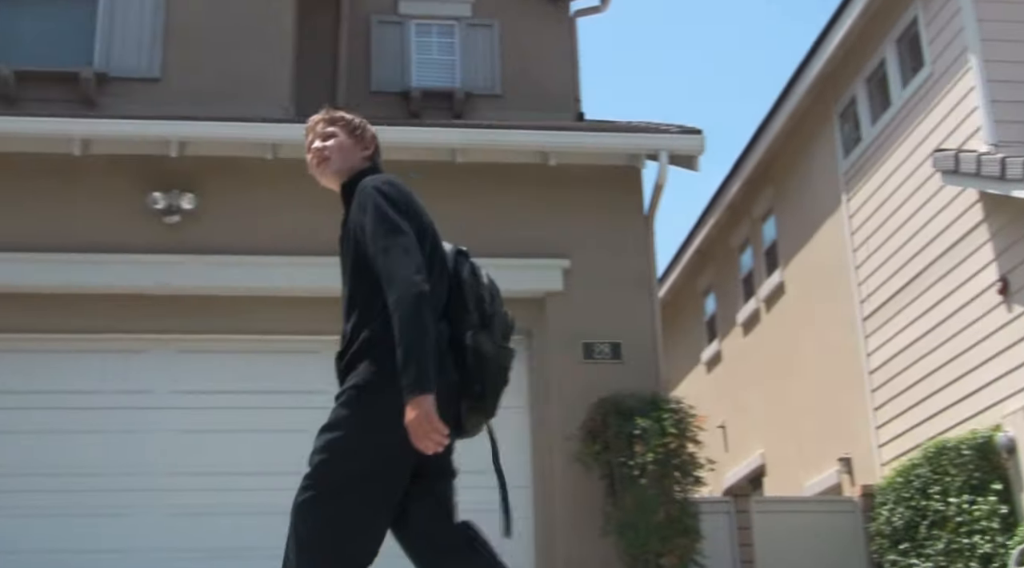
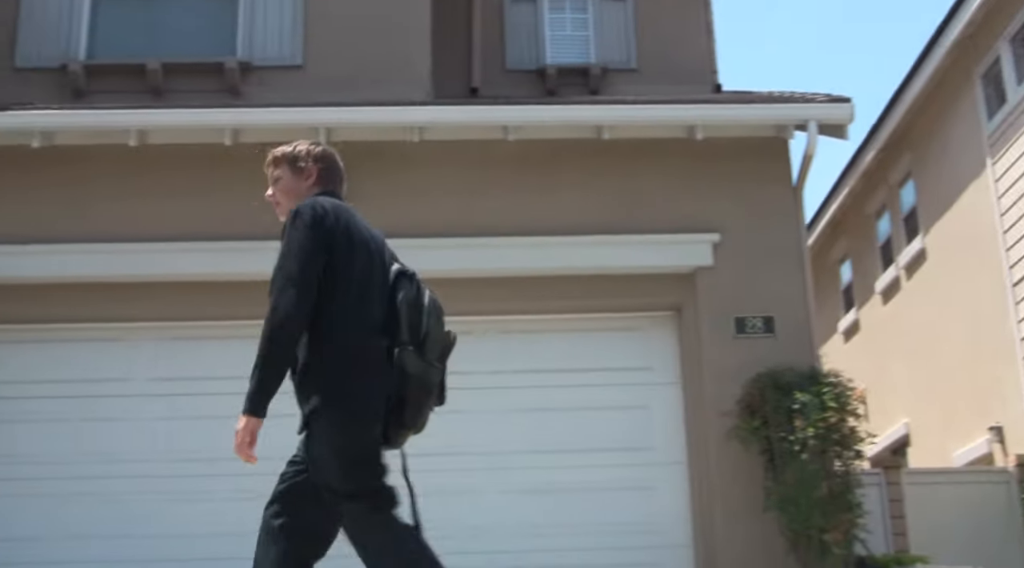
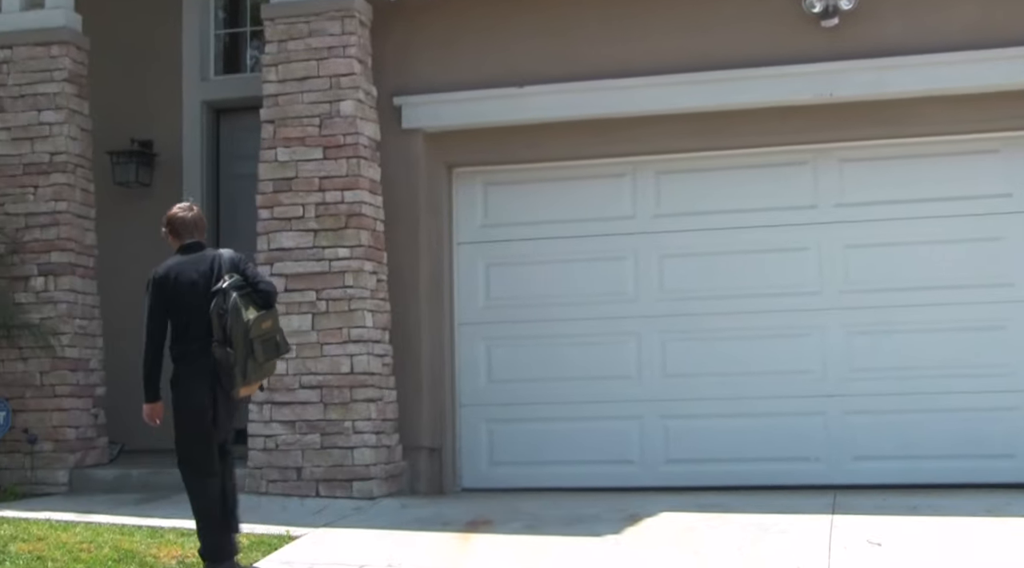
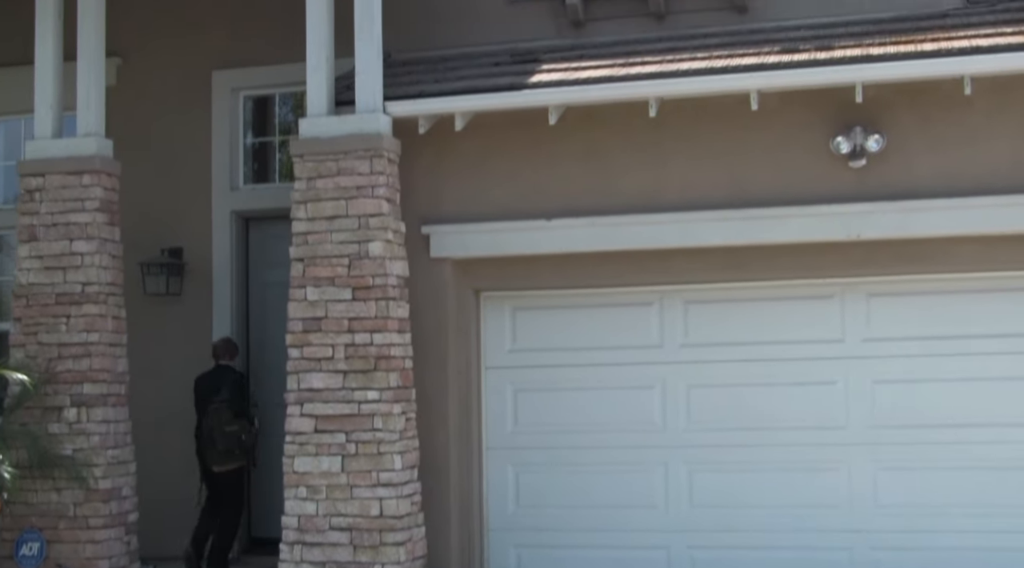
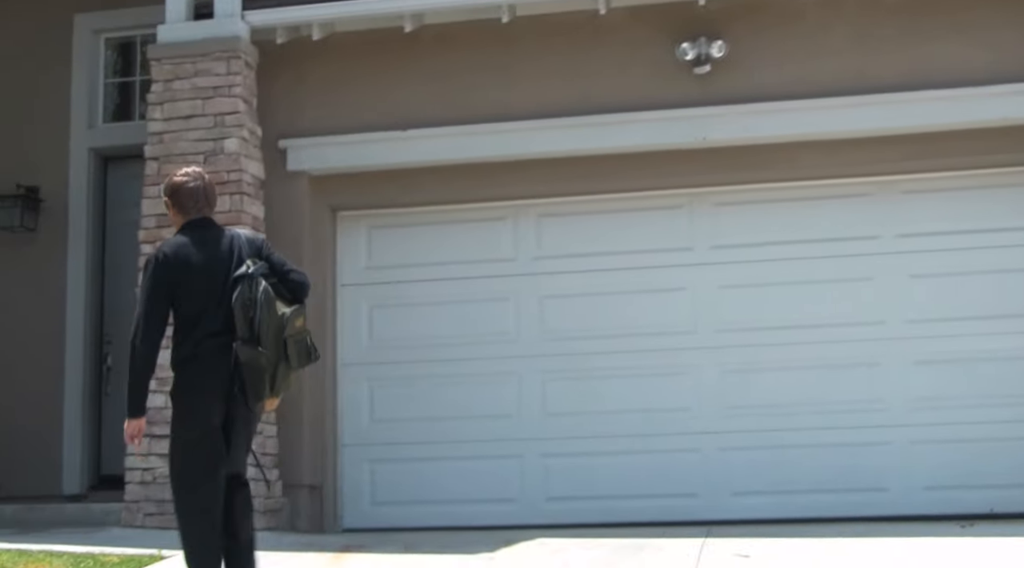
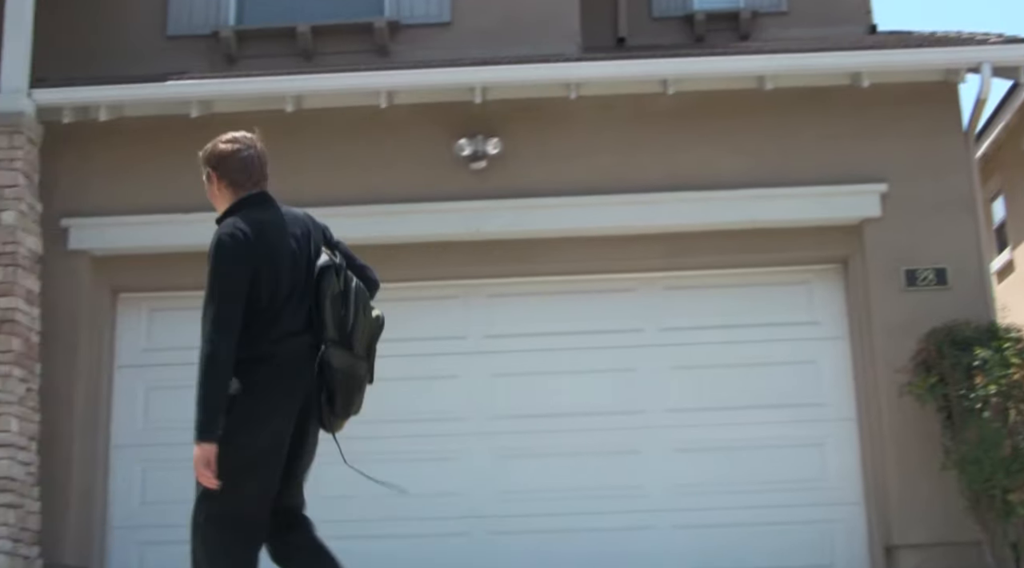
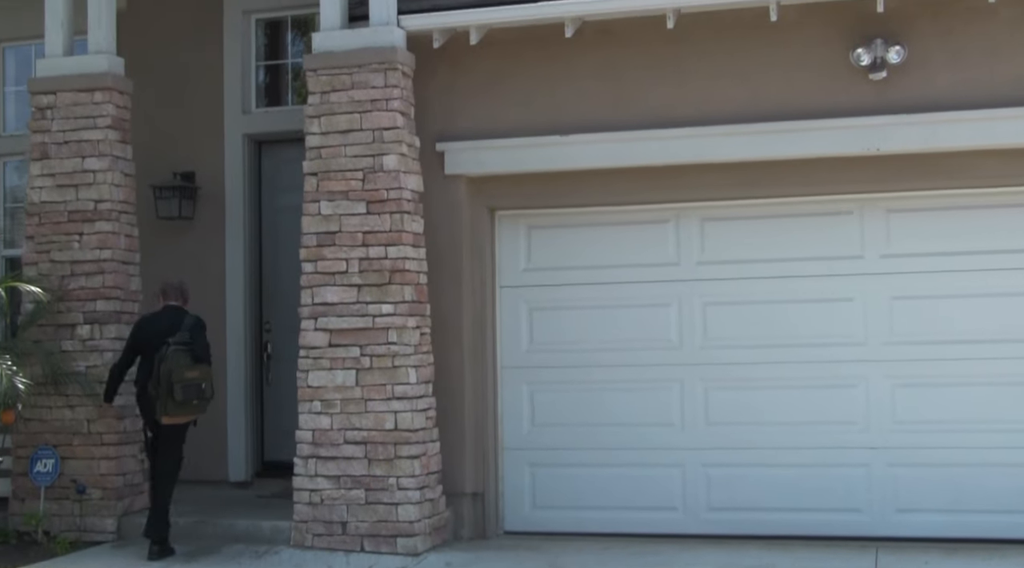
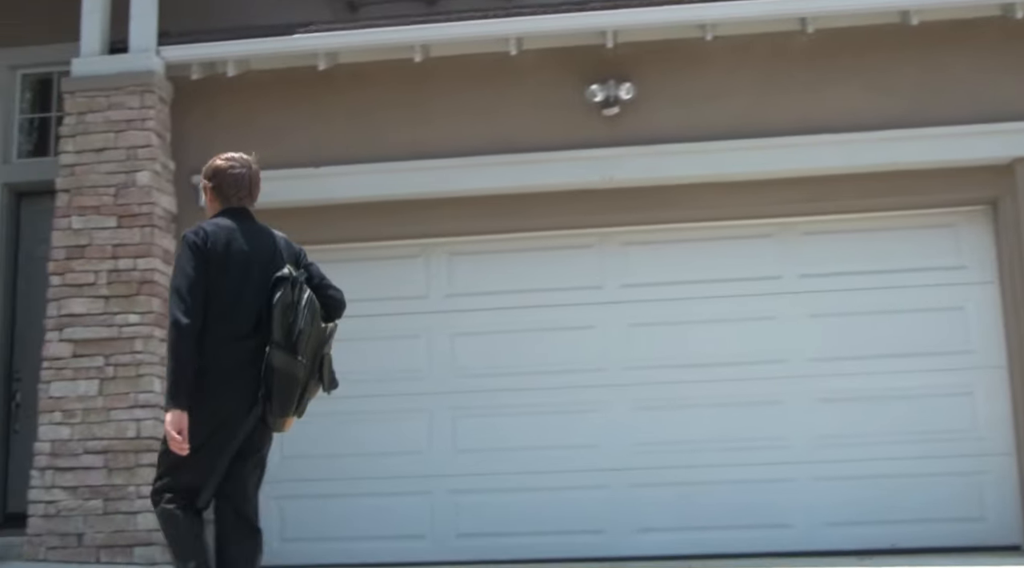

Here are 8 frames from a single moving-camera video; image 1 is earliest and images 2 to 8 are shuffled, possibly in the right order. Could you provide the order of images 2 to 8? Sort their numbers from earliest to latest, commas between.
2, 6, 8, 5, 3, 7, 4
